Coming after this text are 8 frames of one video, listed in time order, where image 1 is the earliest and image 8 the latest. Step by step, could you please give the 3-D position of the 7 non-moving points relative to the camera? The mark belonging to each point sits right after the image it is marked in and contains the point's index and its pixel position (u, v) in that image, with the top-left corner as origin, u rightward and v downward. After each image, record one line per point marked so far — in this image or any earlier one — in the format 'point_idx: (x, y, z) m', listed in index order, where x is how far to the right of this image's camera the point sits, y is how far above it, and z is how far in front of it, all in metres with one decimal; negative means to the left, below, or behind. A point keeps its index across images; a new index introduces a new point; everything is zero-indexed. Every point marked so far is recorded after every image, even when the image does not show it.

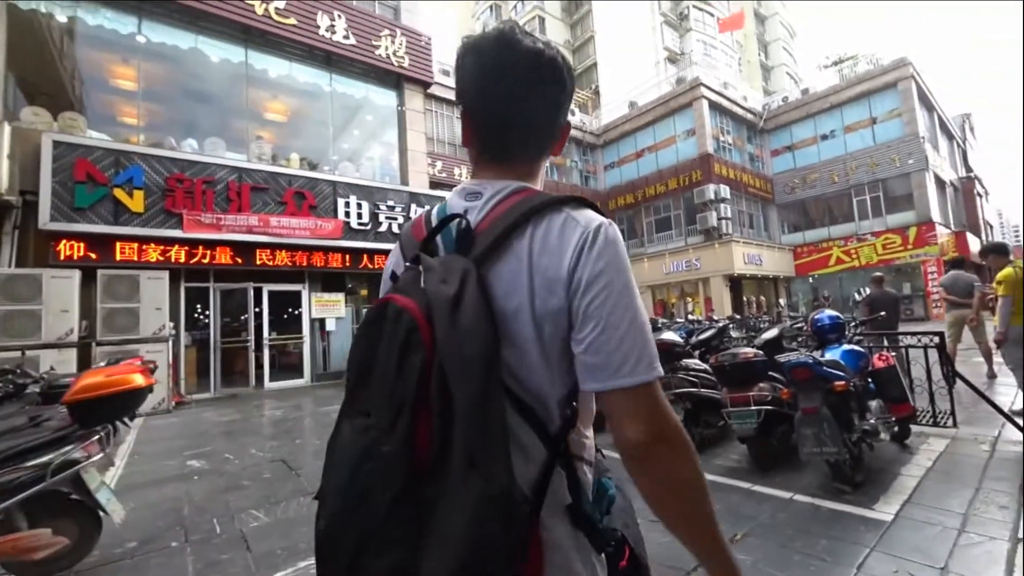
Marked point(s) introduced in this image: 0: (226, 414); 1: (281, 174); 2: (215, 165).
0: (-4.5, -2.0, +6.9) m
1: (-4.5, +2.3, +8.8) m
2: (-5.4, +2.3, +8.1) m
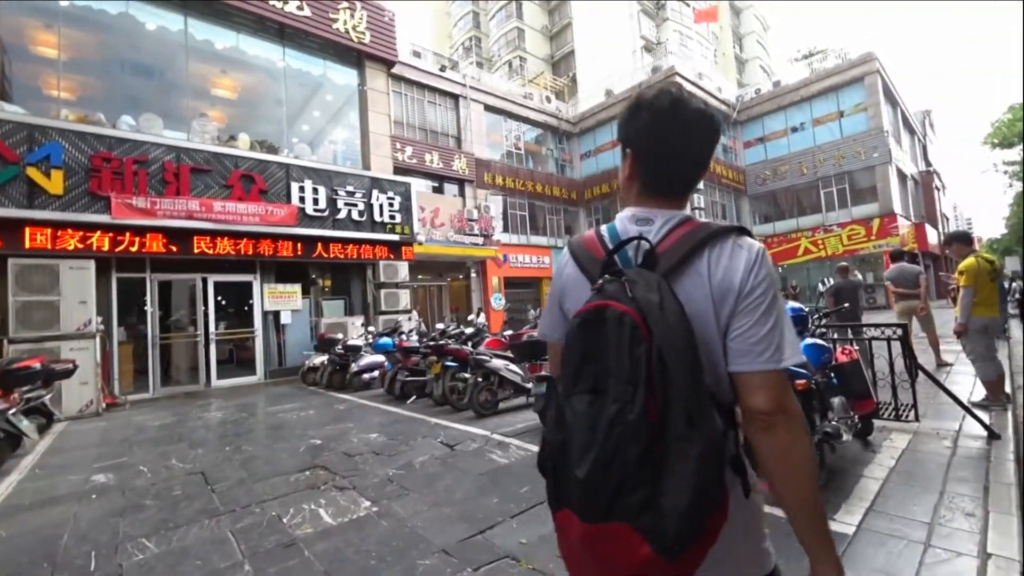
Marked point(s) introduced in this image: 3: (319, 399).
0: (-5.1, -1.8, +6.3) m
1: (-5.2, +2.5, +8.2) m
2: (-6.0, +2.4, +7.5) m
3: (-3.1, -1.8, +7.0) m
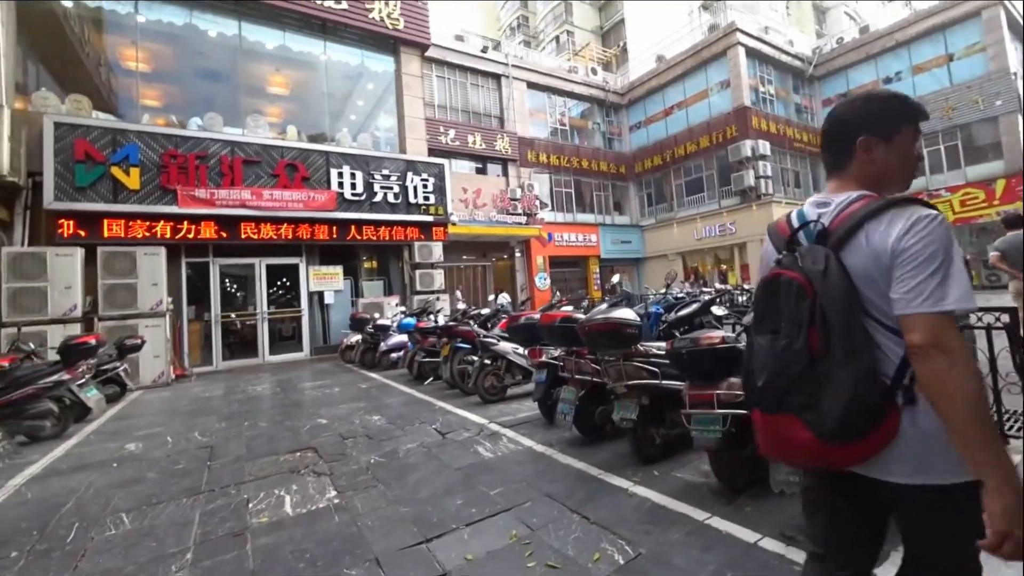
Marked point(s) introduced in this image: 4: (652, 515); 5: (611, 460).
0: (-4.8, -1.6, +6.8) m
1: (-4.7, +2.8, +8.4) m
2: (-5.6, +2.7, +7.8) m
3: (-2.7, -1.5, +7.1) m
4: (+0.6, -1.1, +2.0) m
5: (+0.6, -1.1, +2.8) m
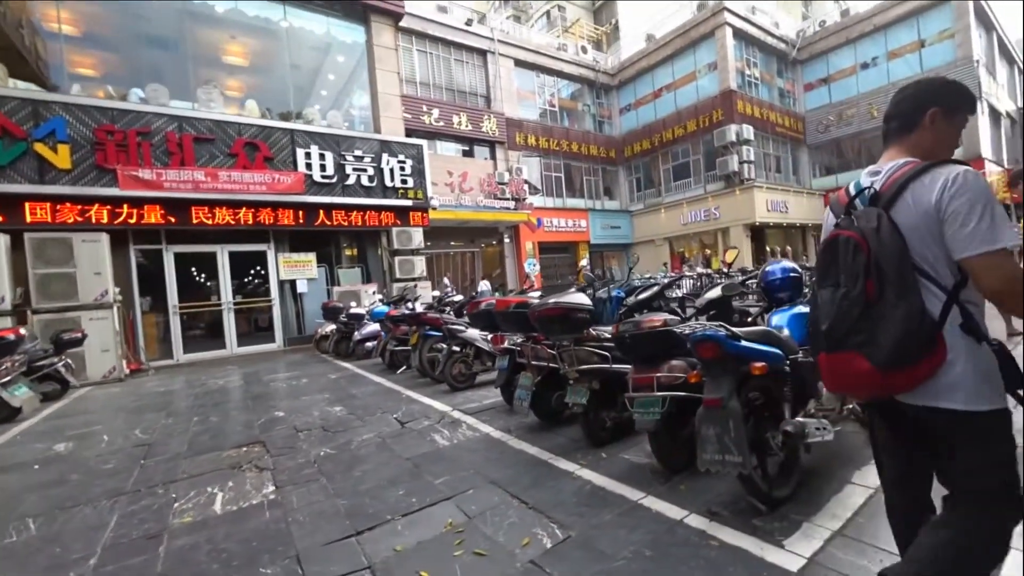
0: (-5.1, -1.4, +6.6) m
1: (-5.0, +3.0, +8.1) m
2: (-5.9, +2.9, +7.5) m
3: (-3.0, -1.3, +7.0) m
4: (+0.4, -1.0, +1.9) m
5: (+0.3, -1.0, +2.7) m
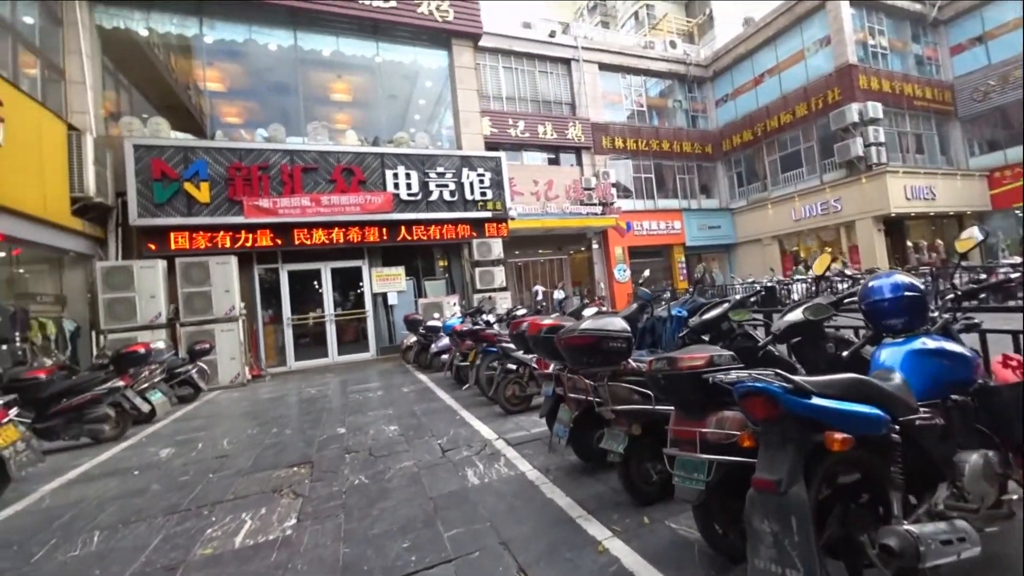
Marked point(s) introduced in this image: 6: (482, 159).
0: (-4.0, -1.7, +7.3) m
1: (-3.6, +2.7, +8.8) m
2: (-4.6, +2.6, +8.4) m
3: (-1.8, -1.5, +7.2) m
4: (+0.4, -1.1, +1.6) m
5: (+0.5, -1.1, +2.3) m
6: (-0.7, +3.0, +10.1) m
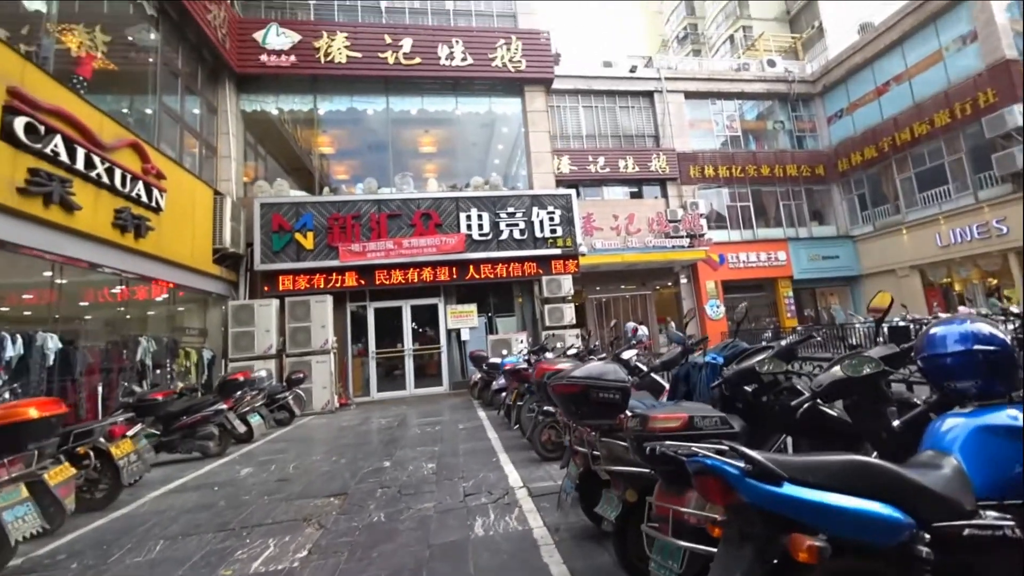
0: (-2.9, -2.3, +7.8) m
1: (-2.2, +1.9, +9.6) m
2: (-3.3, +1.9, +9.4) m
3: (-0.8, -2.1, +7.3) m
4: (+0.2, -1.2, +1.4) m
5: (+0.4, -1.3, +2.0) m
6: (+0.9, +2.1, +10.2) m
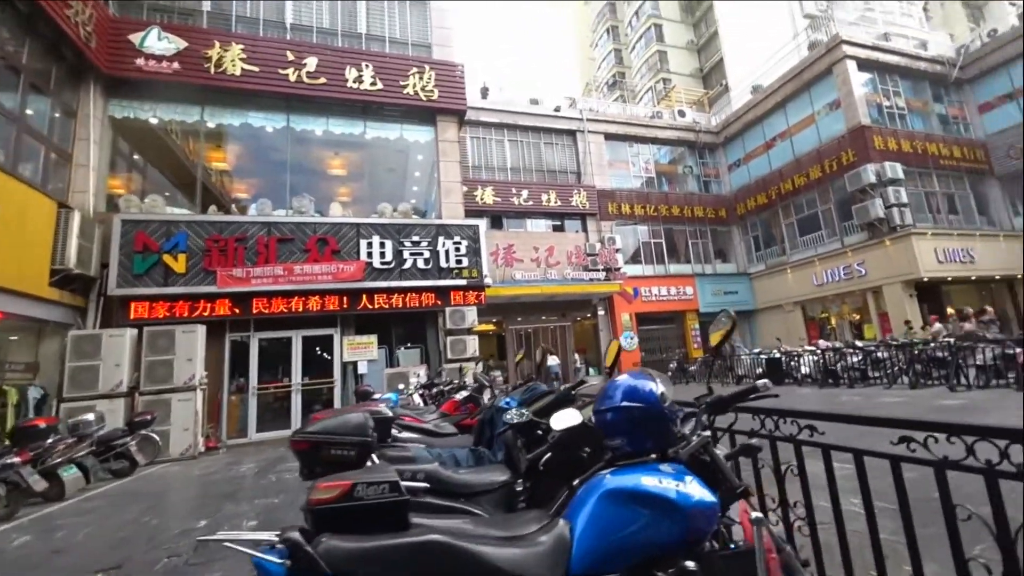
0: (-4.7, -2.8, +7.0) m
1: (-4.2, +1.3, +9.1) m
2: (-5.3, +1.3, +8.8) m
3: (-2.6, -2.6, +6.8) m
4: (-0.8, -1.4, +1.1) m
5: (-0.7, -1.5, +1.8) m
6: (-1.2, +1.4, +10.1) m
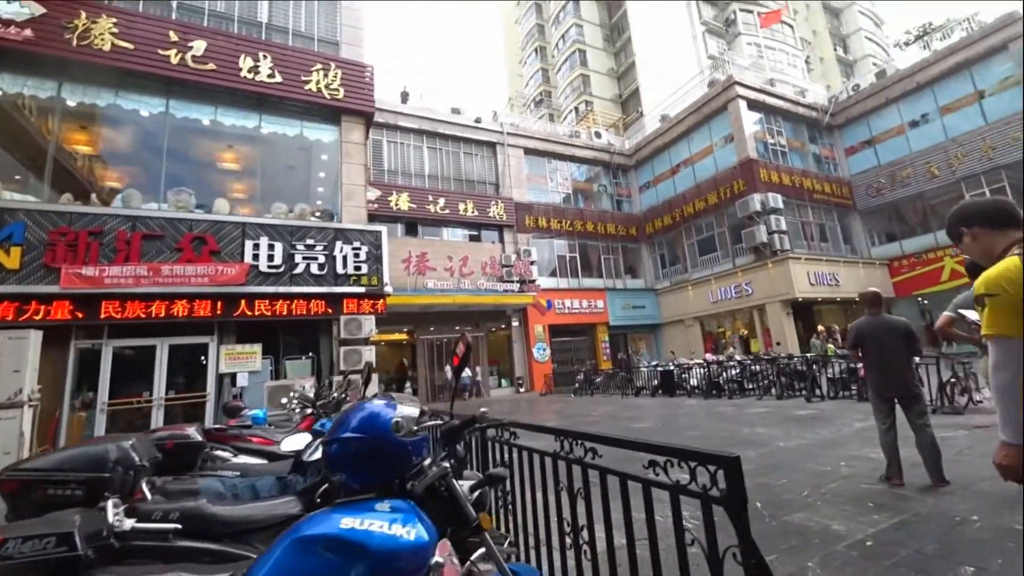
0: (-6.5, -2.8, +6.0) m
1: (-6.2, +1.3, +8.3) m
2: (-7.2, +1.3, +7.8) m
3: (-4.4, -2.7, +6.1) m
4: (-1.8, -1.5, +0.8) m
5: (-1.7, -1.6, +1.5) m
6: (-3.4, +1.2, +9.7) m
